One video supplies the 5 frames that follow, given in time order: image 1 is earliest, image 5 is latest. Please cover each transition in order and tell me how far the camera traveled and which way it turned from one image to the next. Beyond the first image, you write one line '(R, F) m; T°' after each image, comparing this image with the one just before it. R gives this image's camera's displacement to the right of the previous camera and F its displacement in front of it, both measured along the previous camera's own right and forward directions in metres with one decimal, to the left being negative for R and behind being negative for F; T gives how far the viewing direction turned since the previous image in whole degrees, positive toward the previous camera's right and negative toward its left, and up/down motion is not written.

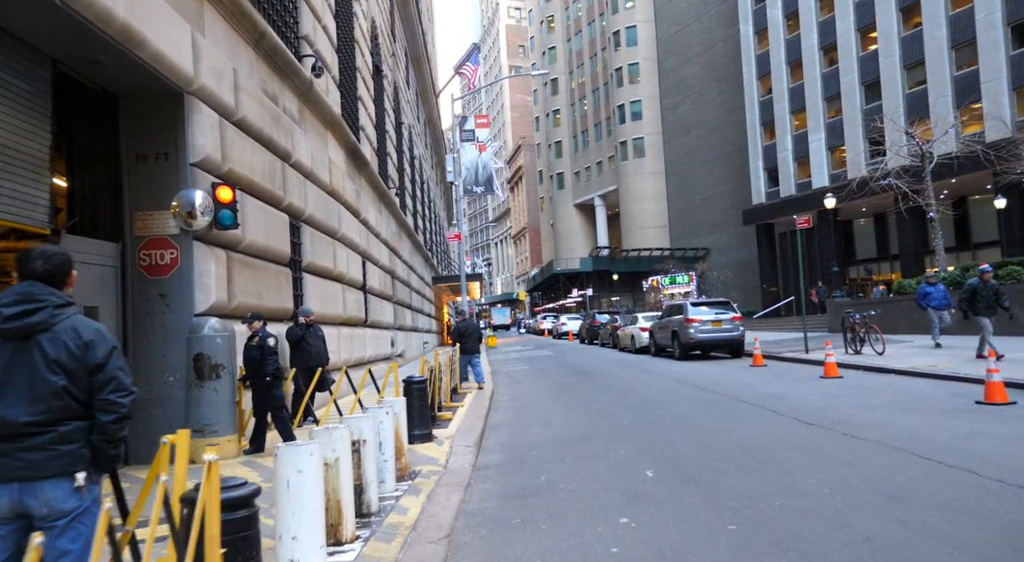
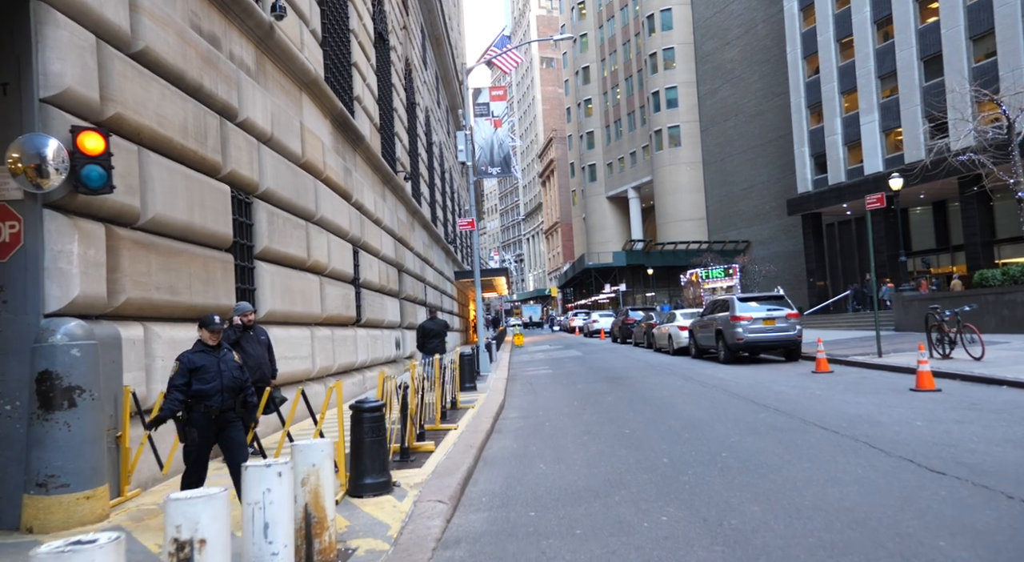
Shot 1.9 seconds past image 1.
(+0.4, +2.8) m; -3°
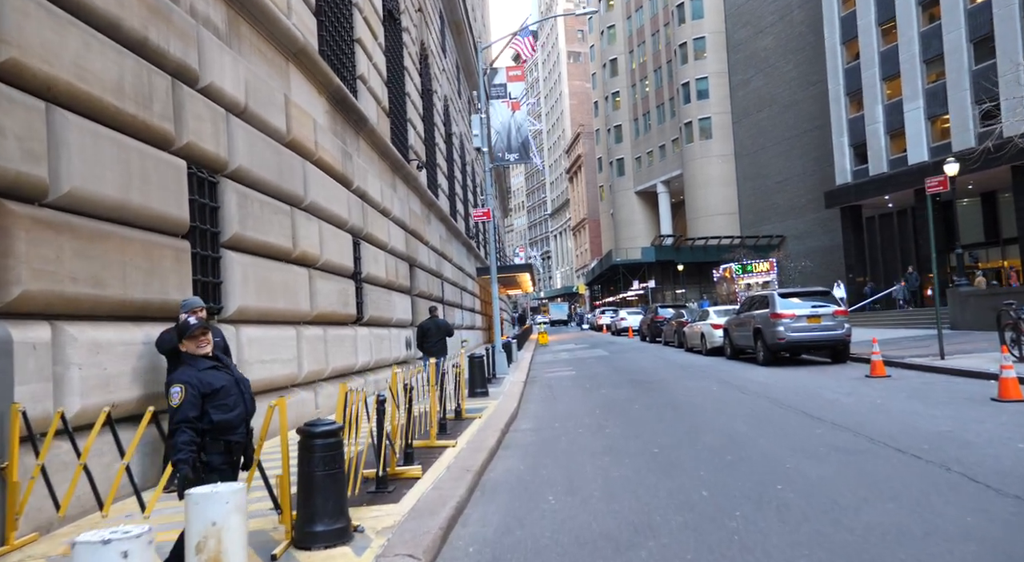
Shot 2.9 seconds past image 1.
(+0.2, +1.5) m; -2°
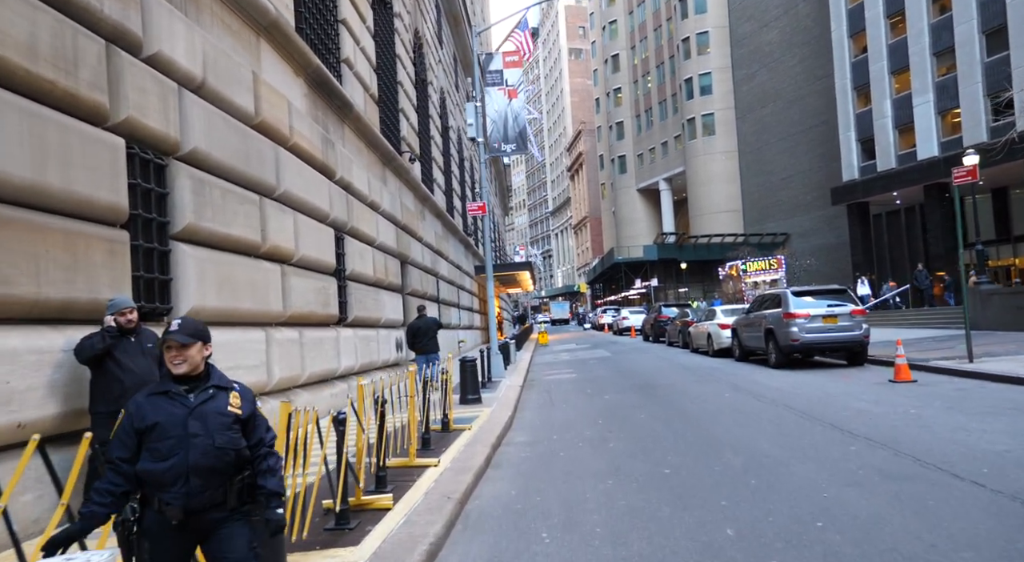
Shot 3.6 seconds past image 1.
(+0.1, +1.1) m; 0°
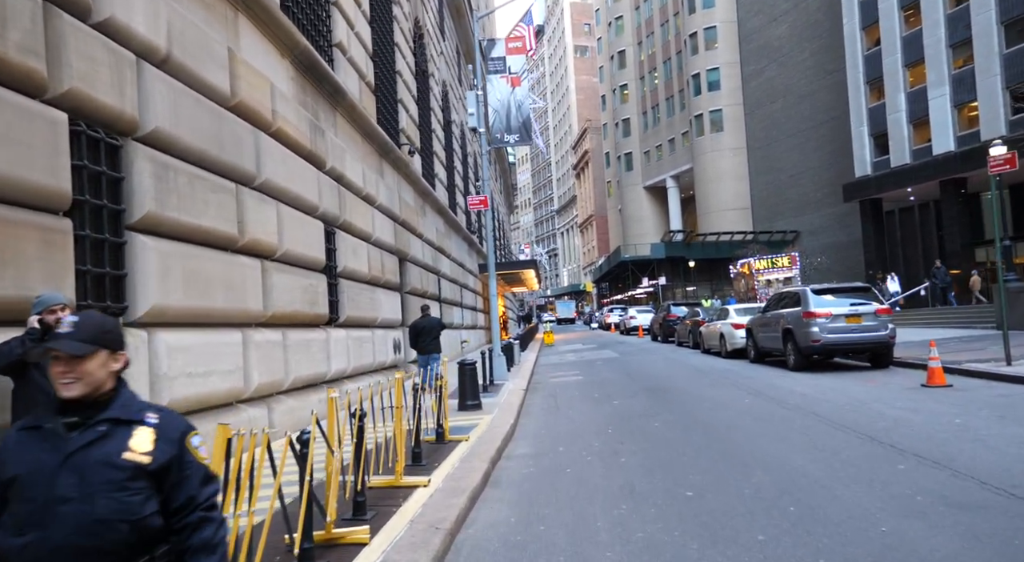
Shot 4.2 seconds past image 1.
(+0.1, +0.9) m; 0°
